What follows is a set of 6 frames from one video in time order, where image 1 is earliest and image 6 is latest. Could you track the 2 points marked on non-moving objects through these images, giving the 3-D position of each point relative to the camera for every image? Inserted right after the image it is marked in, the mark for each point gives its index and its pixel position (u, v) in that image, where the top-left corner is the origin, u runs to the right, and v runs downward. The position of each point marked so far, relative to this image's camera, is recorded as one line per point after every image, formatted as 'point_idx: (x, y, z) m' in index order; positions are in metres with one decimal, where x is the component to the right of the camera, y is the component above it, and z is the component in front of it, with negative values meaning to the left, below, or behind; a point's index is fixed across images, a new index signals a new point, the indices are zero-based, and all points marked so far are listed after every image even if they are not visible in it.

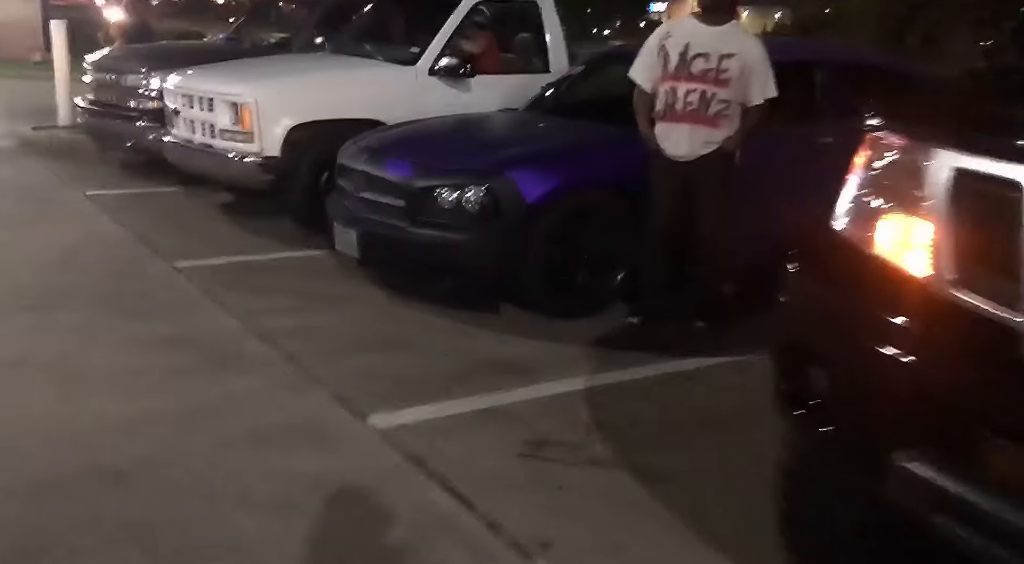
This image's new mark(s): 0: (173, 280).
0: (-2.2, 0.0, +6.8) m
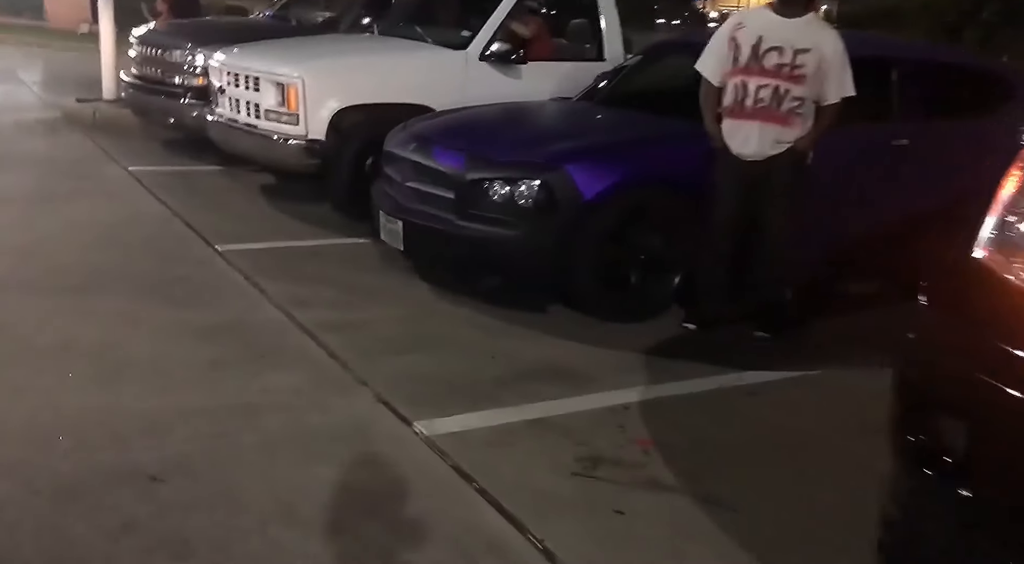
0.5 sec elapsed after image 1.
0: (-1.9, +0.1, +6.6) m
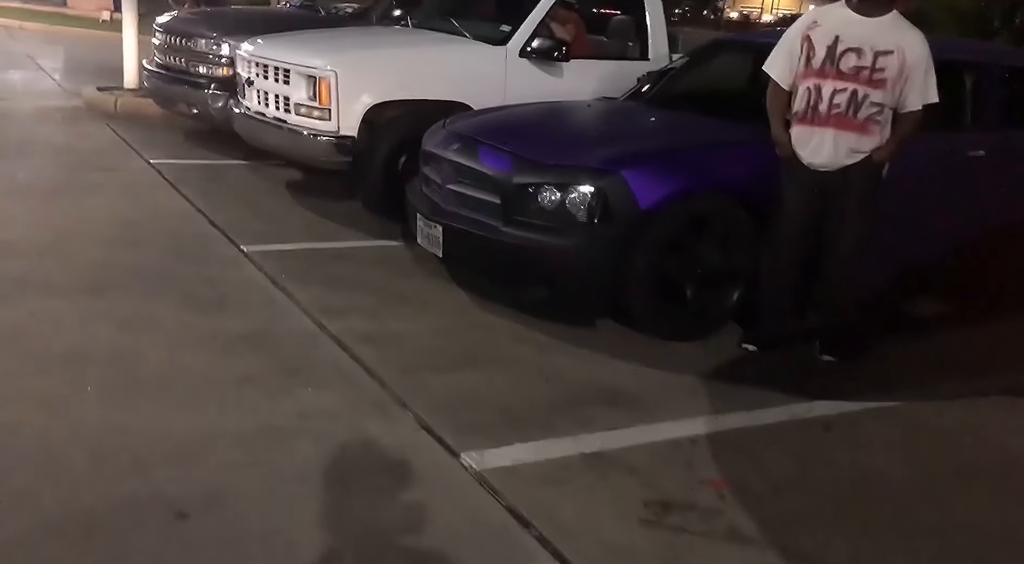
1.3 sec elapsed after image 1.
0: (-1.6, +0.1, +6.2) m
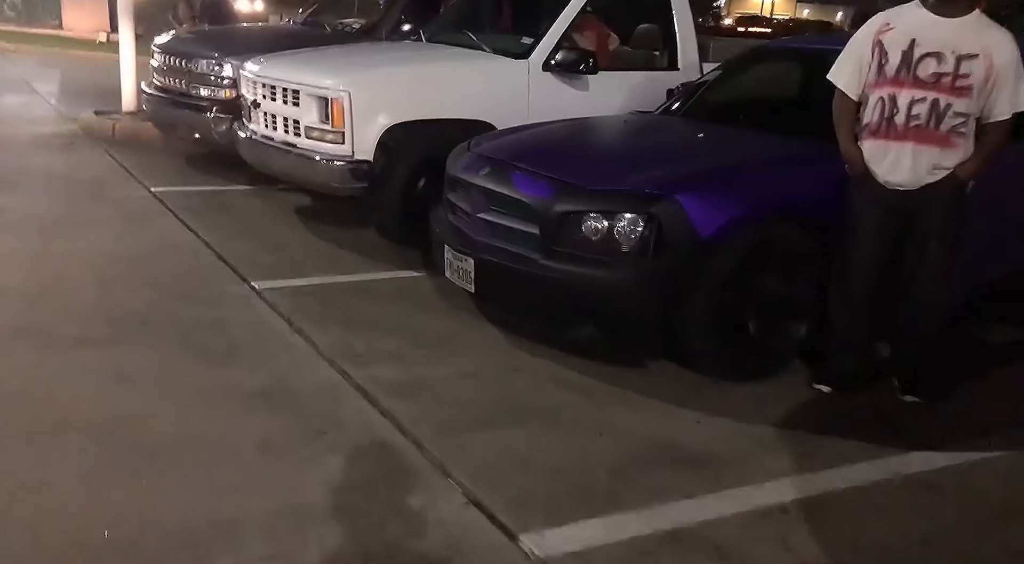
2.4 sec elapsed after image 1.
0: (-1.4, -0.1, +5.7) m
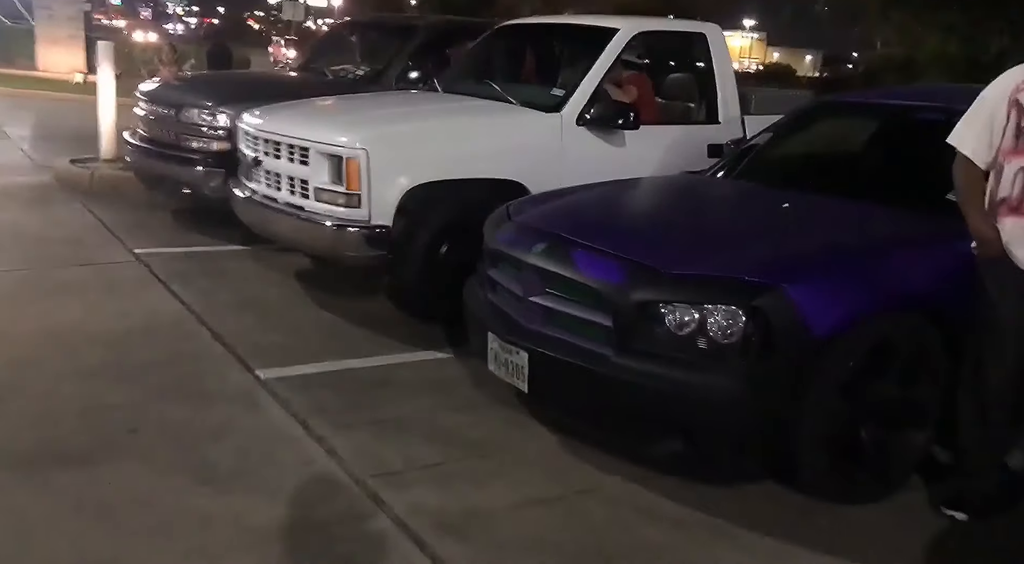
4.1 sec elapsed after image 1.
0: (-1.2, -0.6, +4.9) m
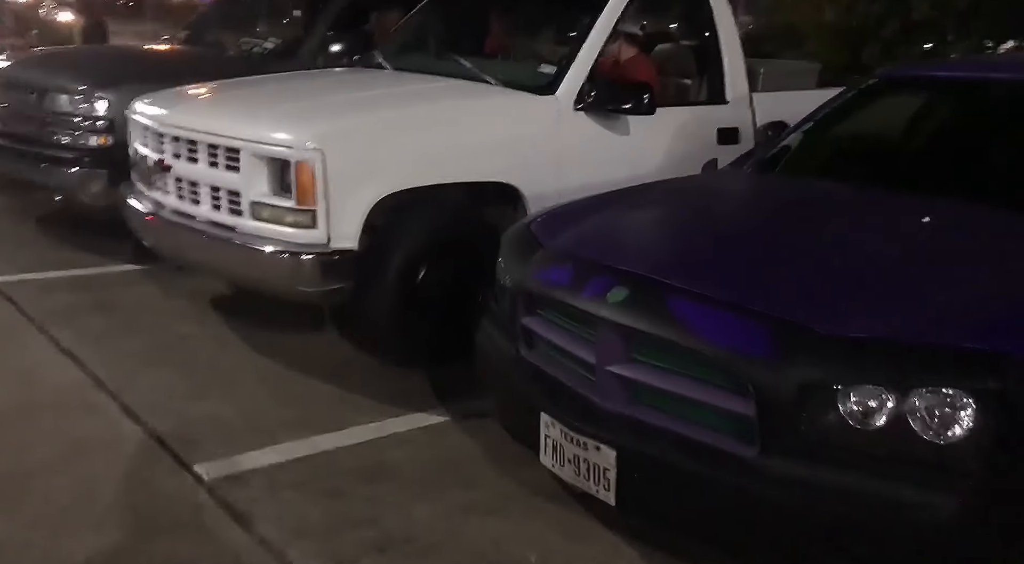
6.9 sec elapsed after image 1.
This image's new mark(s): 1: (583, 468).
0: (-1.0, -0.8, +3.4) m
1: (+0.2, -0.6, +3.3) m
